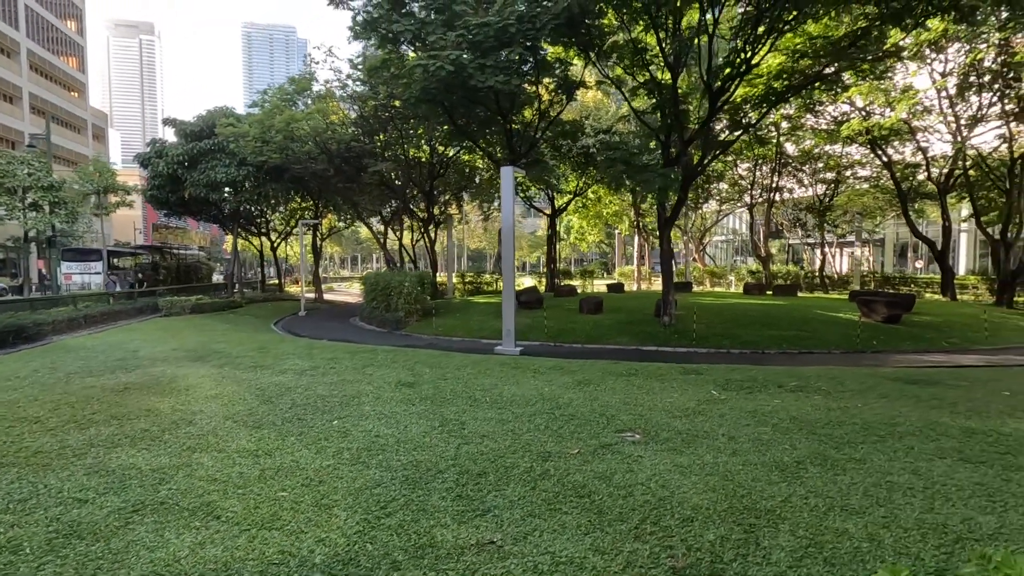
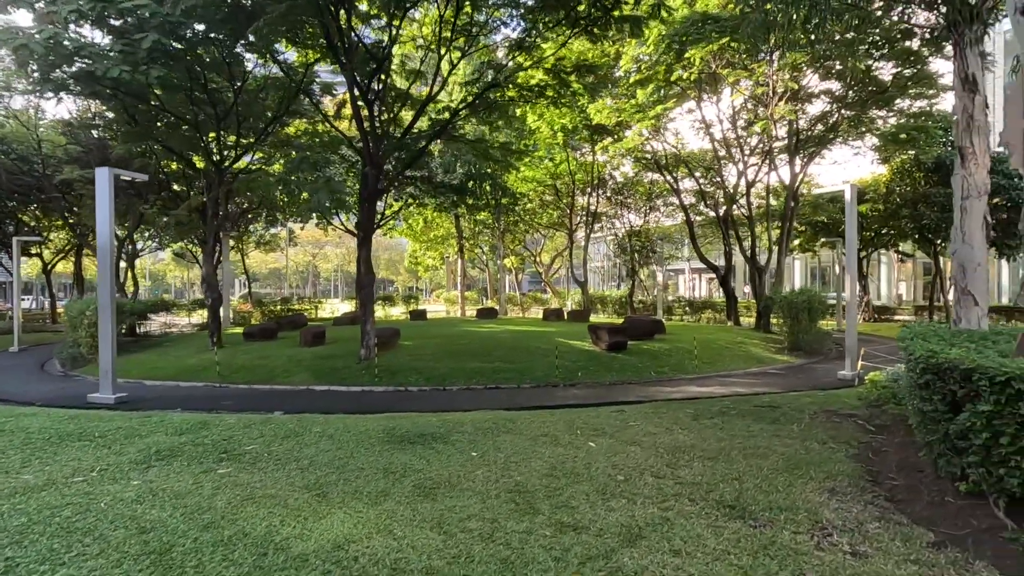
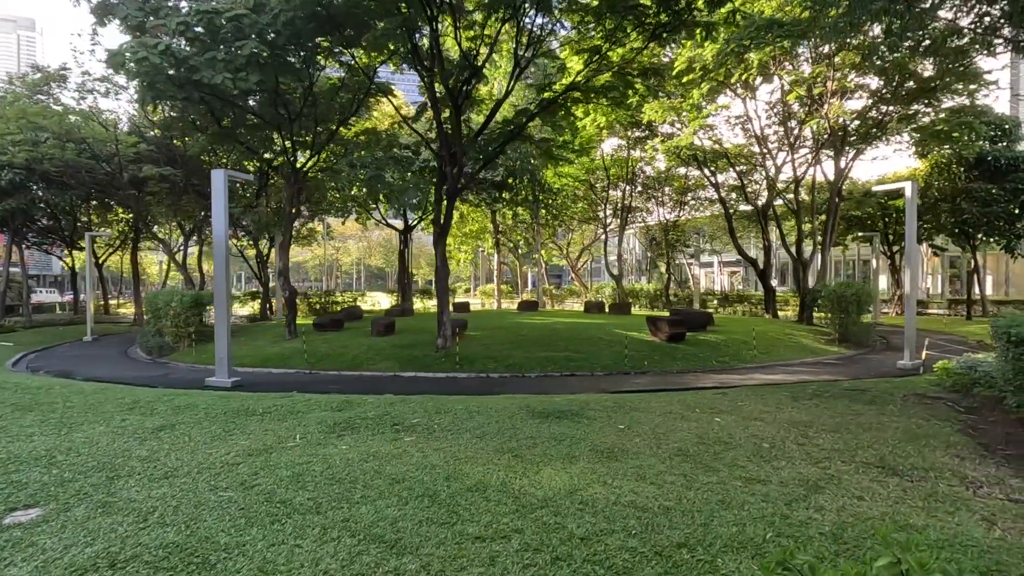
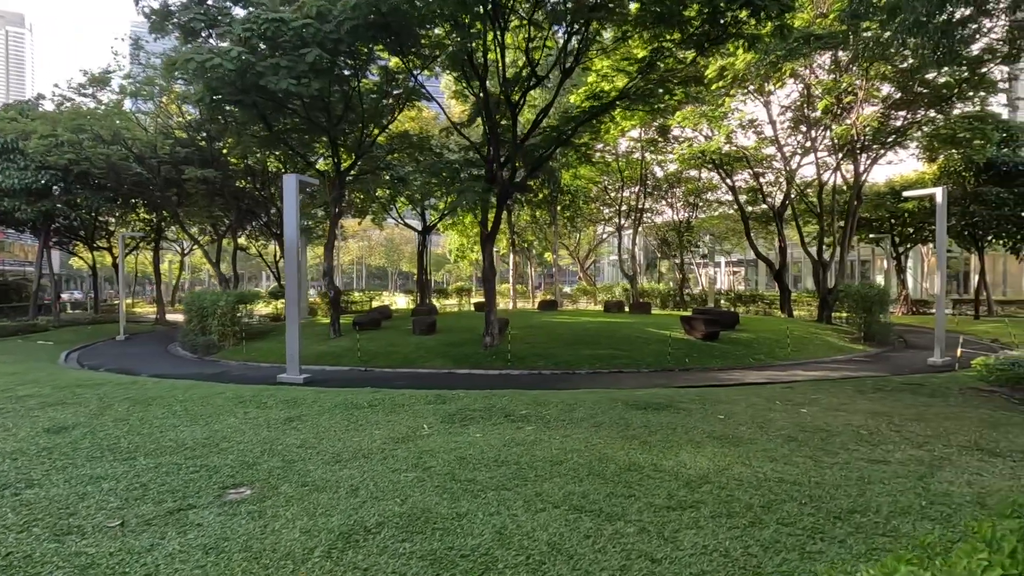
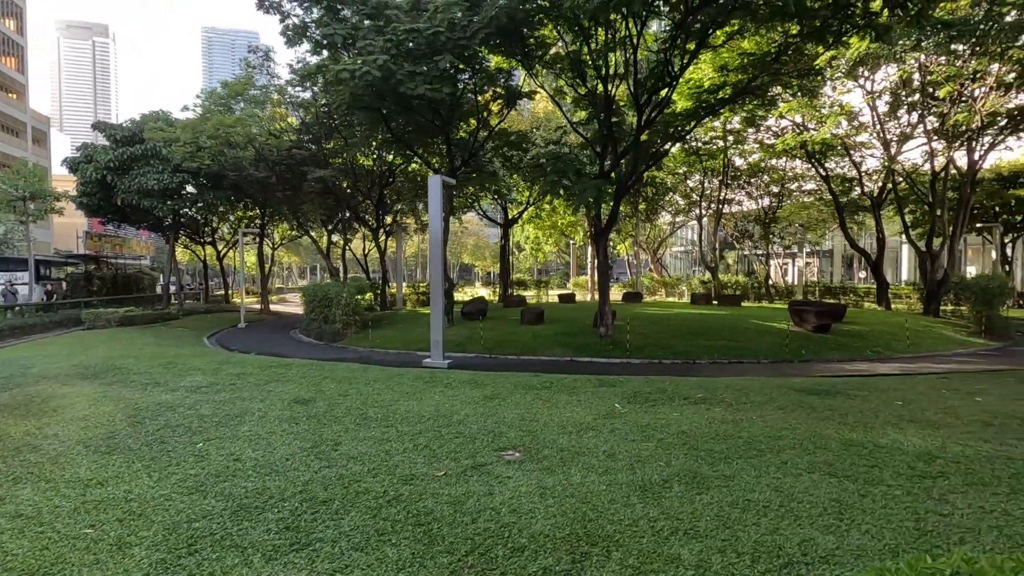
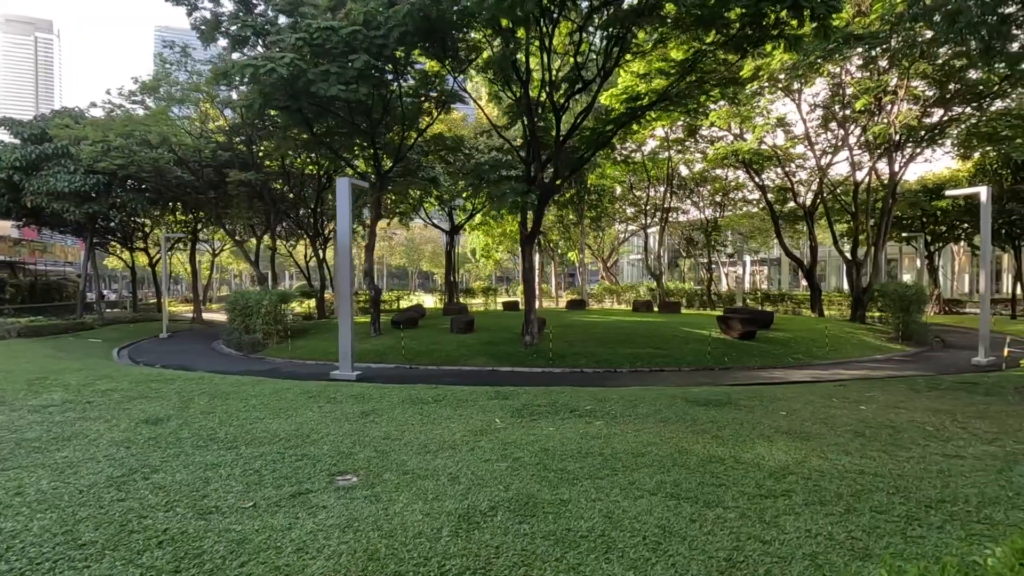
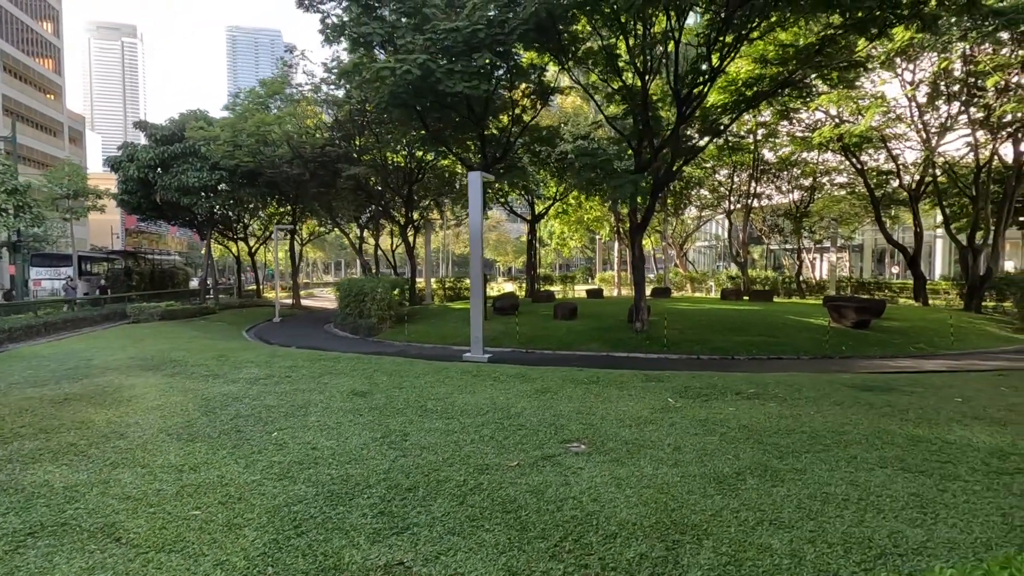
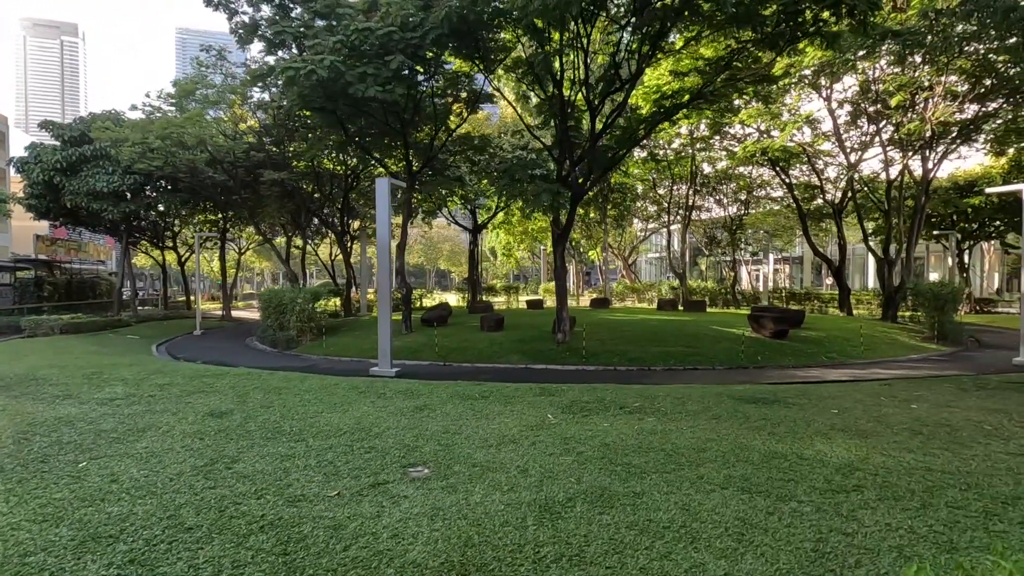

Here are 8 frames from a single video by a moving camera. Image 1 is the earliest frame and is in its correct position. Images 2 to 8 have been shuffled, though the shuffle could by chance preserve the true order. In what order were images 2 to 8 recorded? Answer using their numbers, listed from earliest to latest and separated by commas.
7, 5, 8, 6, 4, 3, 2
